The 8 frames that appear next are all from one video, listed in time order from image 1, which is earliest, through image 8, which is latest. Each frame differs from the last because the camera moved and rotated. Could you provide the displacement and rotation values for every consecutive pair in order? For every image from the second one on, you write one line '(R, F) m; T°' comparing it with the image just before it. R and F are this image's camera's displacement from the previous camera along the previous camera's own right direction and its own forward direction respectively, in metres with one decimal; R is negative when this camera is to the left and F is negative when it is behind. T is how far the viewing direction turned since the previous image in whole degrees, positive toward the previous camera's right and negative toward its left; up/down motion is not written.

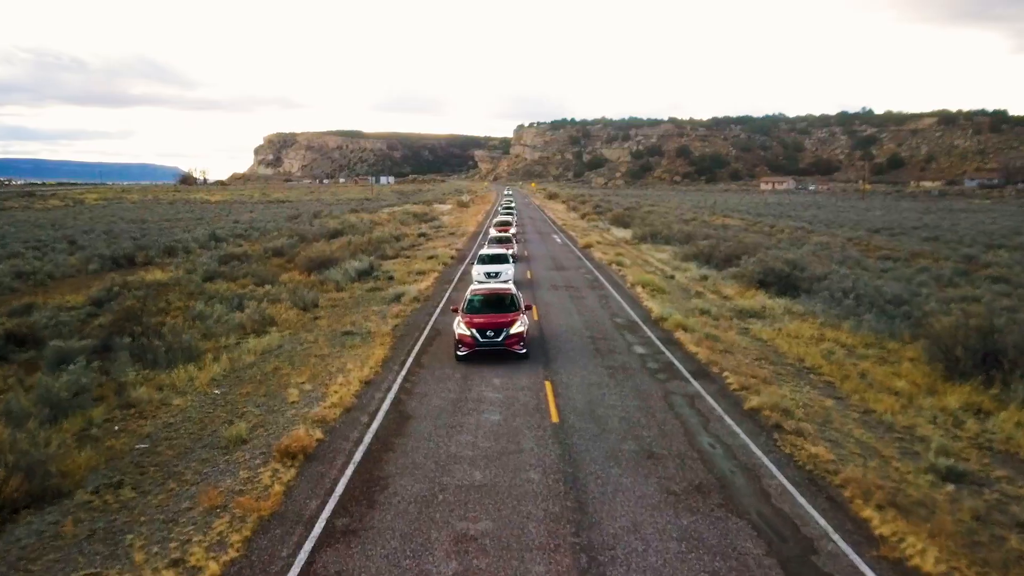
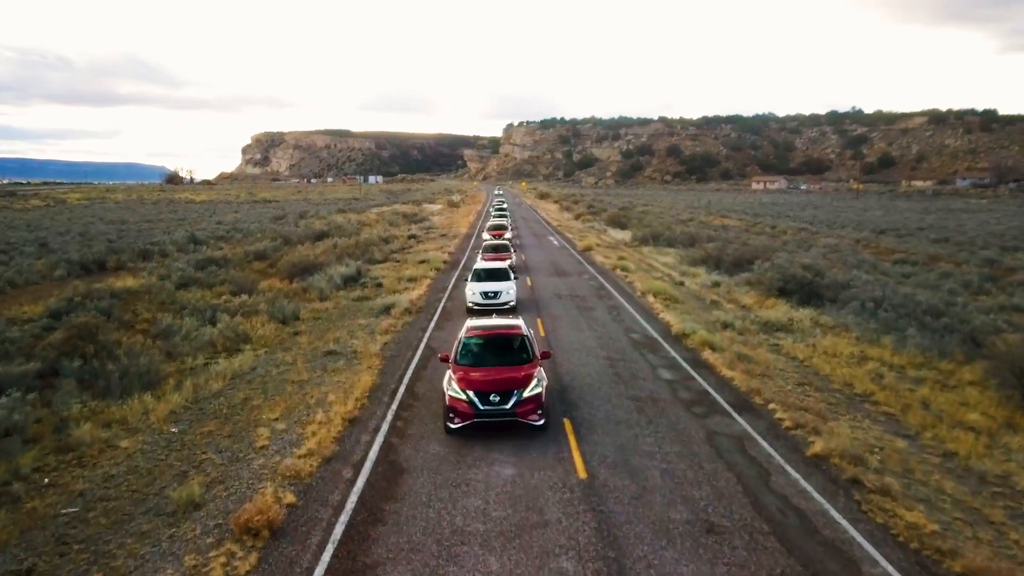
(-0.3, +2.3) m; +1°
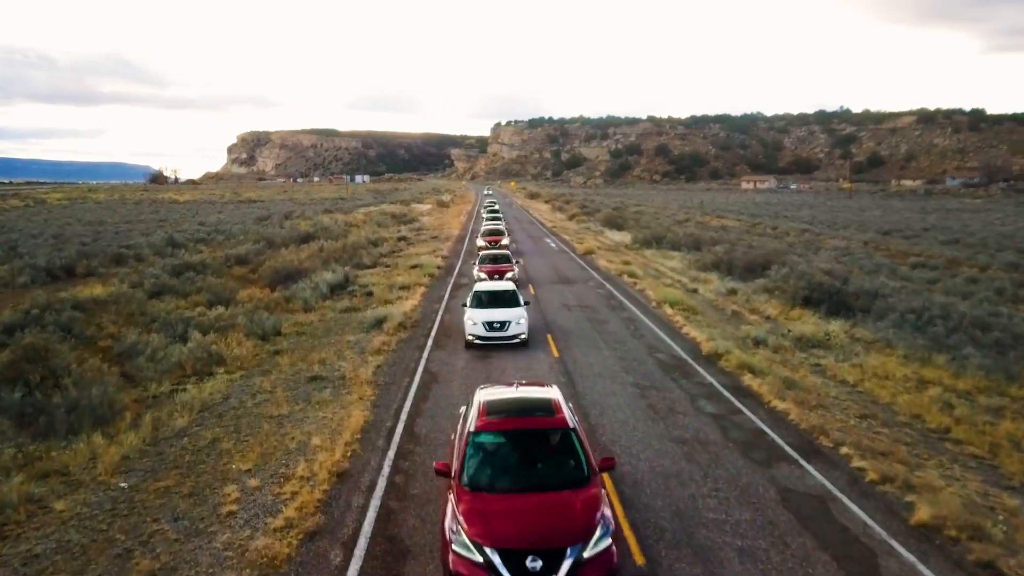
(-0.4, +2.2) m; +1°
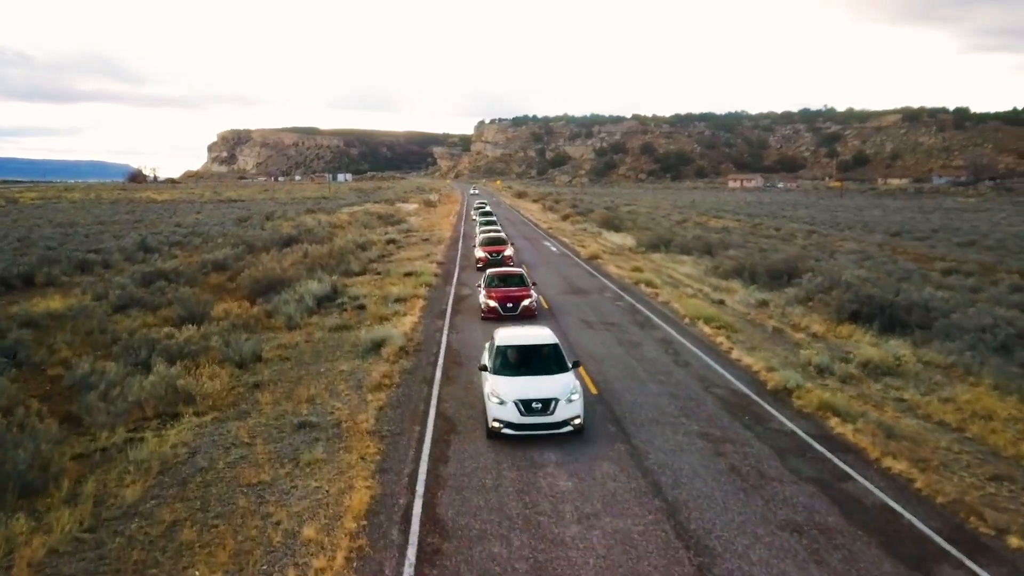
(-0.7, +2.8) m; +1°
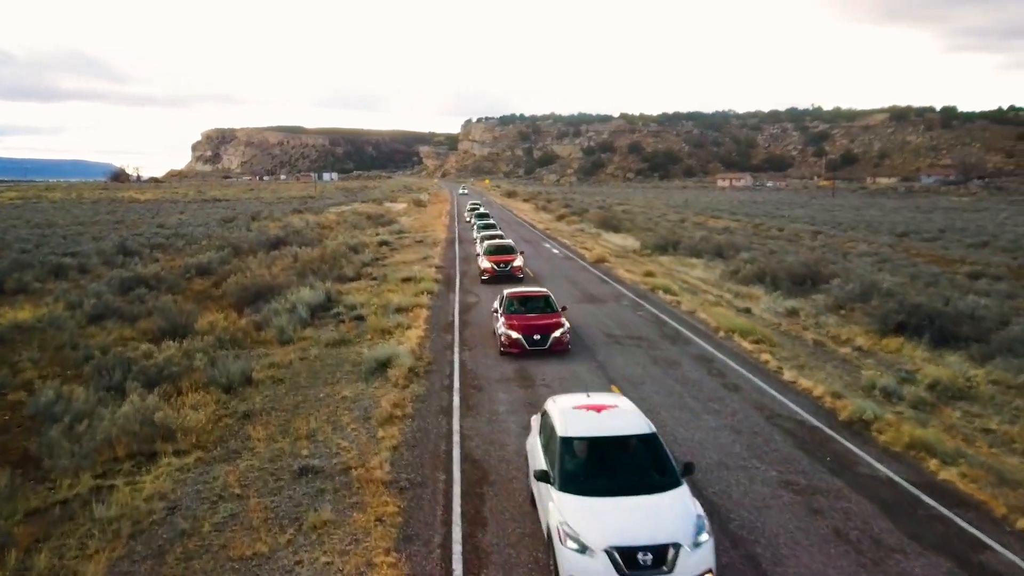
(-0.6, +1.9) m; +1°
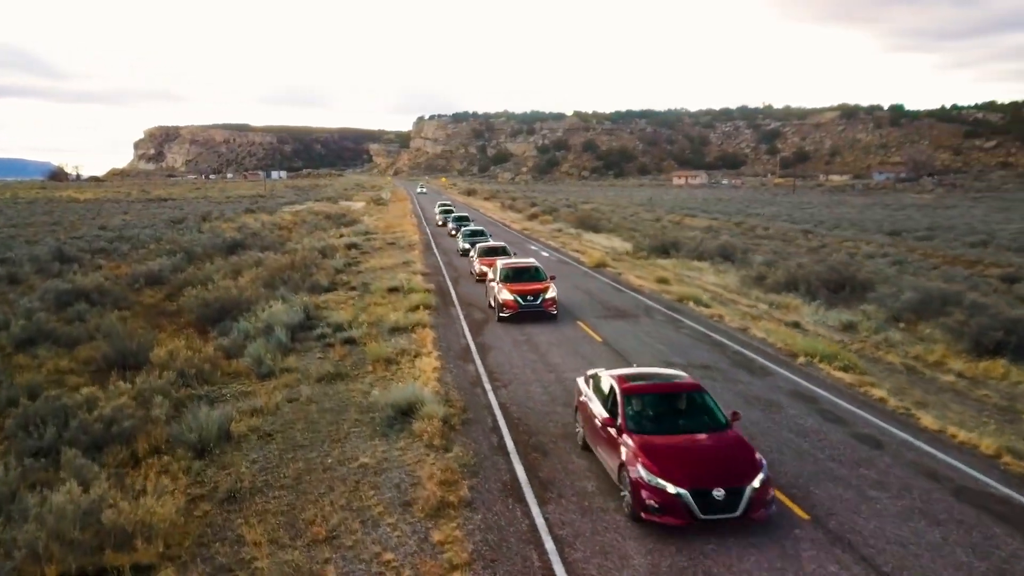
(-1.4, +3.5) m; +3°
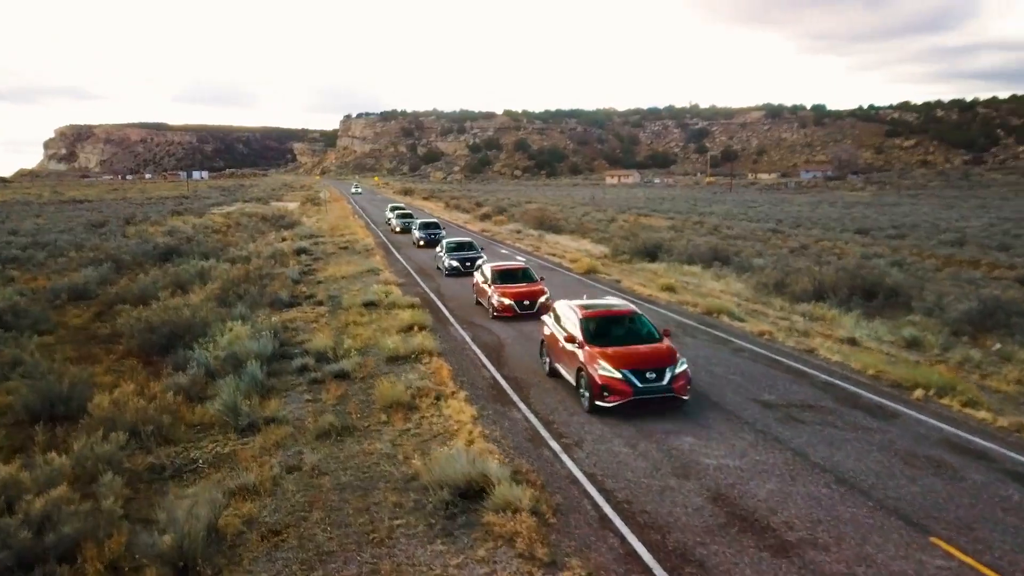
(-1.7, +3.3) m; +5°
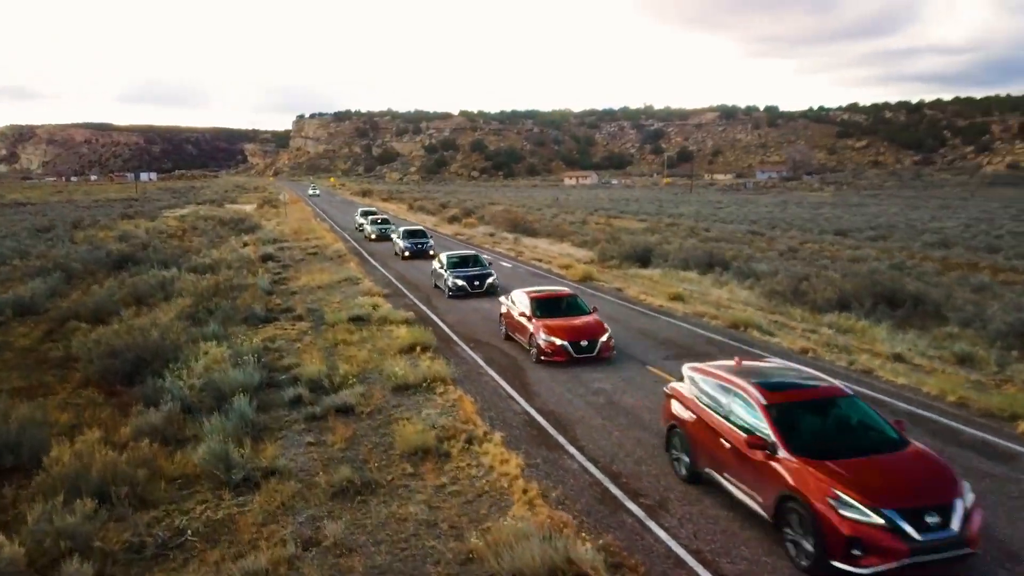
(-1.1, +2.0) m; +3°
